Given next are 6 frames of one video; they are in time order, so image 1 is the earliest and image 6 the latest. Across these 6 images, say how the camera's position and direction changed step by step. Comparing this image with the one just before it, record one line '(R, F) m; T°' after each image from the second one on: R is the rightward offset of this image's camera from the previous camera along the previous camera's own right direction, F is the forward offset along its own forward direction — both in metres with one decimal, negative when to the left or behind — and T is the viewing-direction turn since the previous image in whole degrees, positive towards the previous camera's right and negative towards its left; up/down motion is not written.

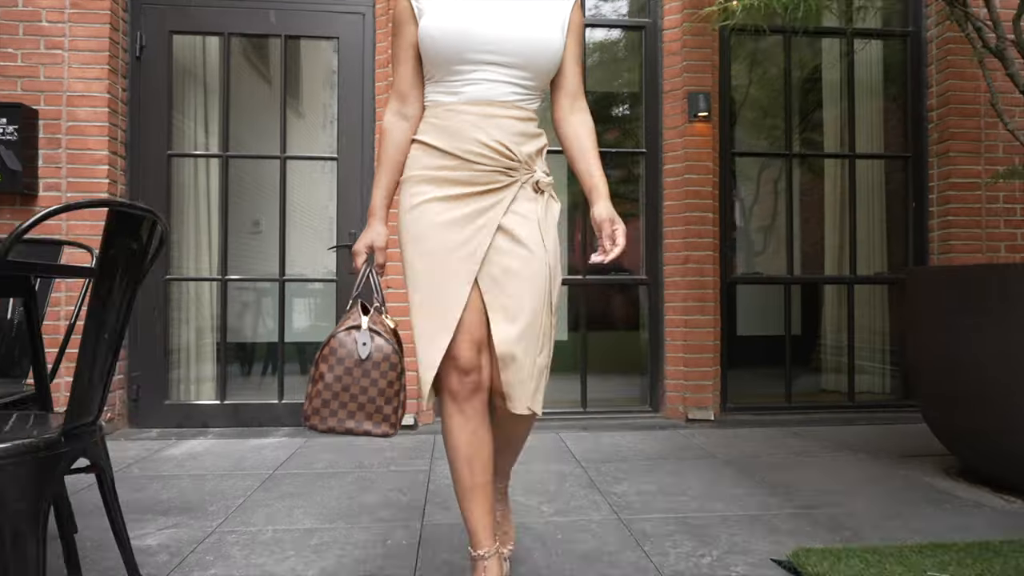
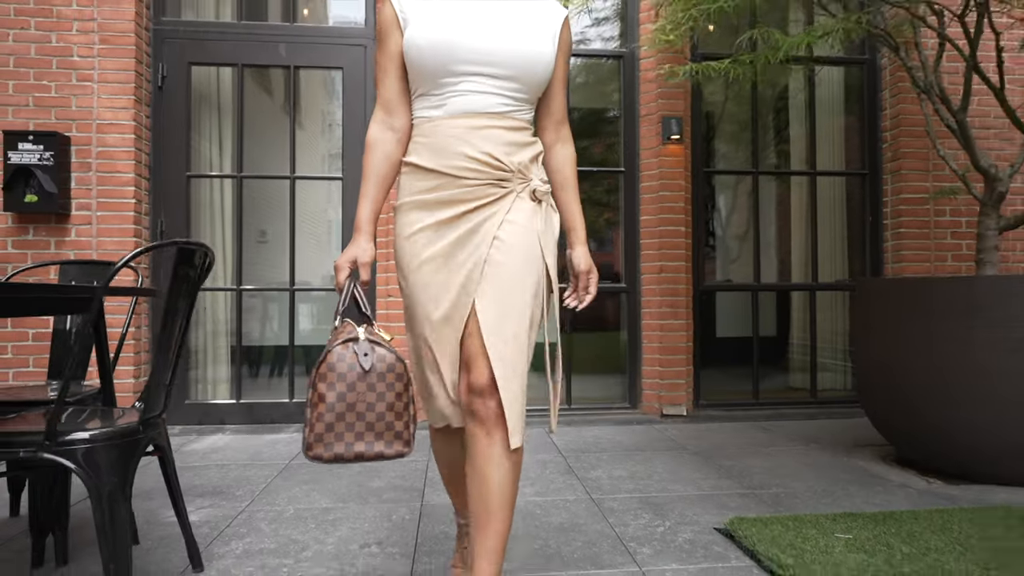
(0.0, -0.3) m; 0°
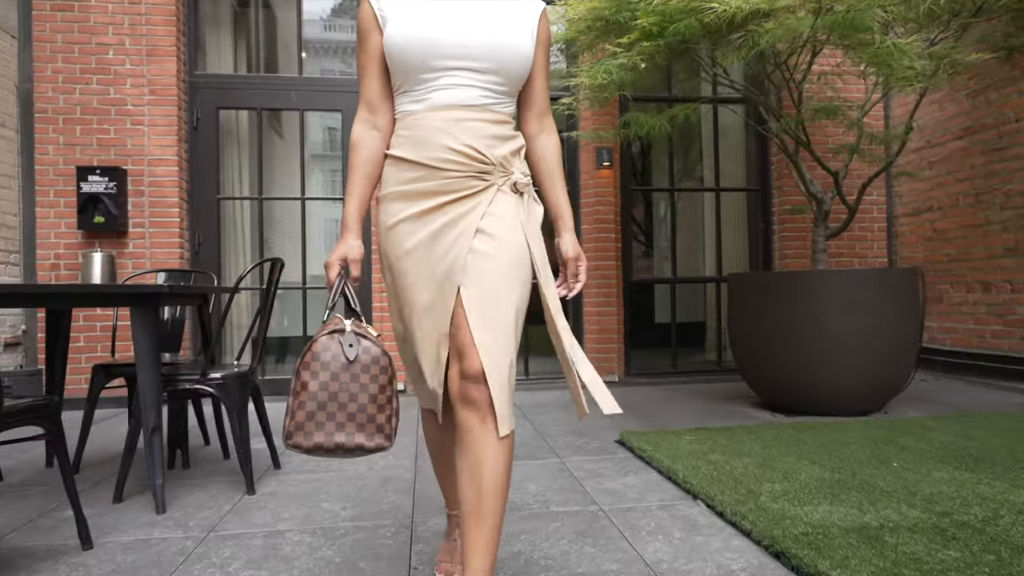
(0.0, -1.1) m; +2°
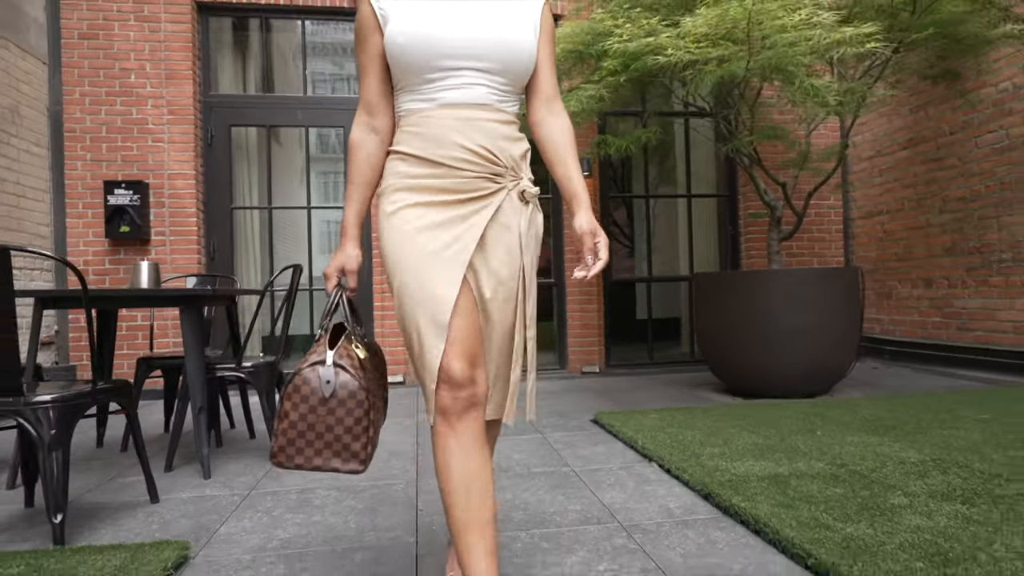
(0.0, -0.5) m; +1°
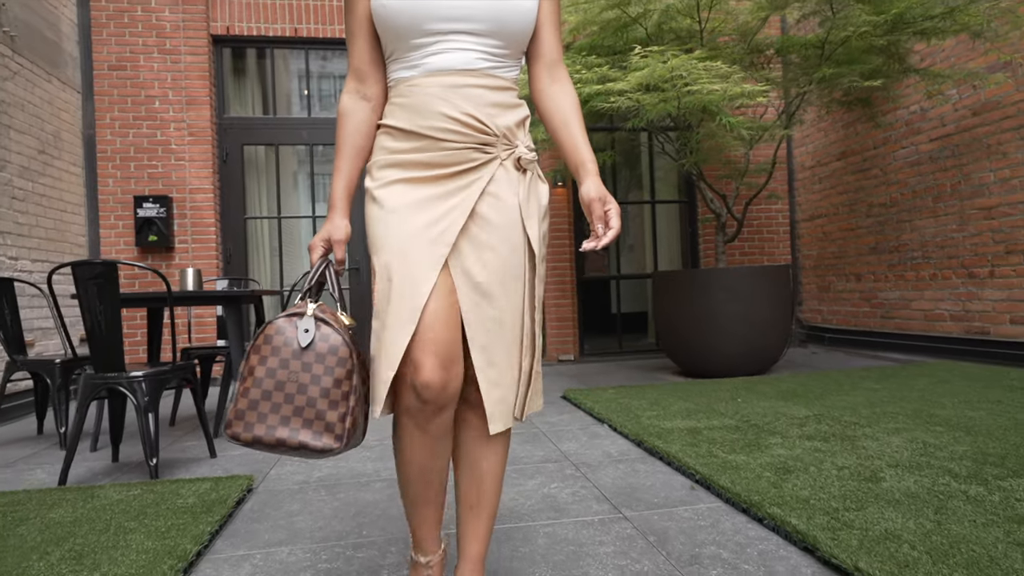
(+0.1, -0.7) m; +1°
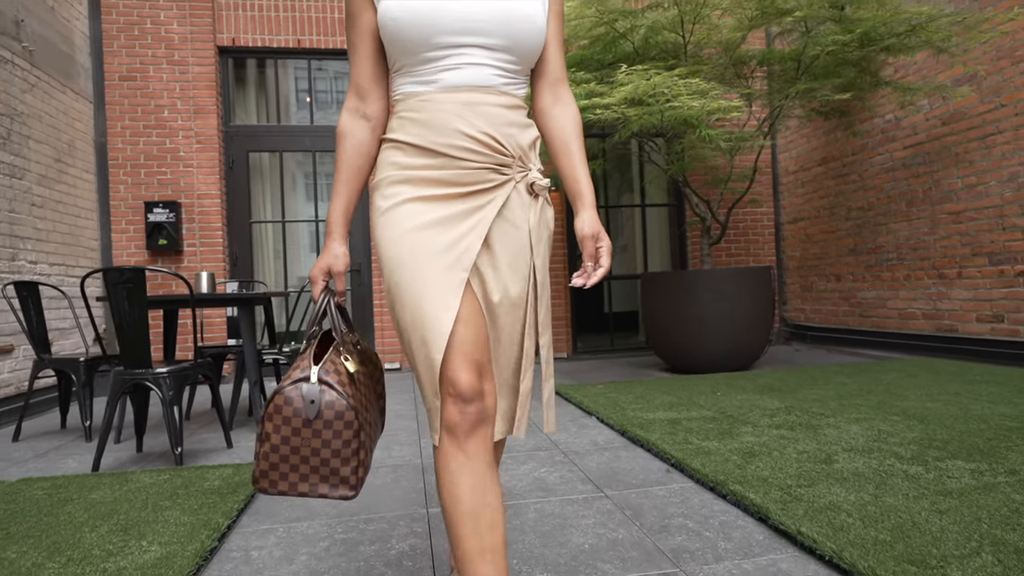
(0.0, -0.3) m; 0°
